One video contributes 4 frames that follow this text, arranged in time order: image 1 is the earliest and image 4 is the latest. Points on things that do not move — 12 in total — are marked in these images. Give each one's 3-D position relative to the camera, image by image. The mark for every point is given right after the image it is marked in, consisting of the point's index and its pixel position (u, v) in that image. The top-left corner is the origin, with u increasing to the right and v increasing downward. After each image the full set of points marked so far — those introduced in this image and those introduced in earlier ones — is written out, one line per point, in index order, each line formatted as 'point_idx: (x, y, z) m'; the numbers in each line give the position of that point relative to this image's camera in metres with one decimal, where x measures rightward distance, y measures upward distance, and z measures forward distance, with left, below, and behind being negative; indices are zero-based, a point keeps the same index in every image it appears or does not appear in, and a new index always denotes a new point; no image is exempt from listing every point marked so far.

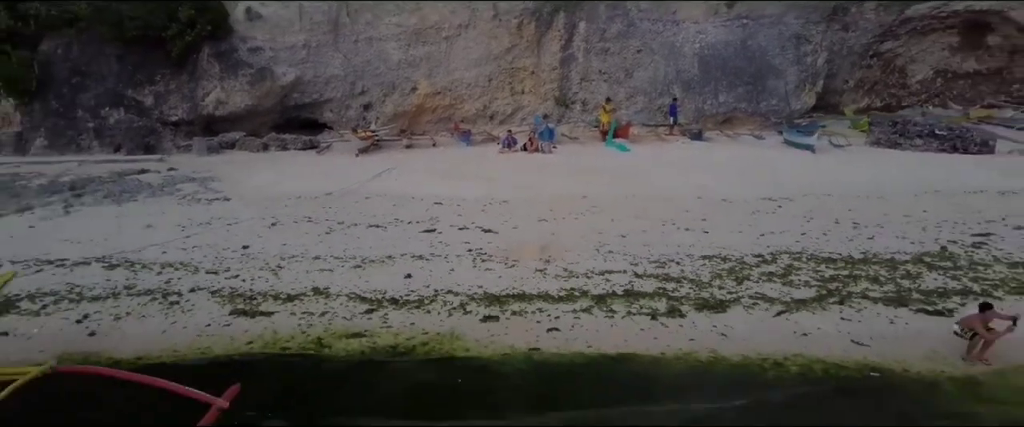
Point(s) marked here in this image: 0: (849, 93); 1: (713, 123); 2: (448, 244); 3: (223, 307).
0: (+30.8, +11.0, +17.6) m
1: (+16.3, +7.4, +15.5) m
2: (-2.3, -1.2, +7.0) m
3: (-8.6, -2.7, +5.7) m
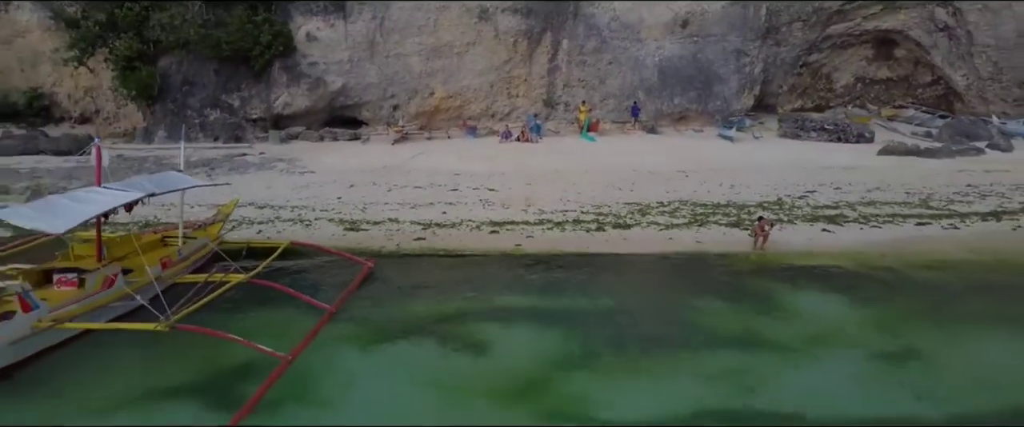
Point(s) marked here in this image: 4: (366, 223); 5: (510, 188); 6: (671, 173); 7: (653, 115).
0: (+30.5, +13.2, +21.7) m
1: (+16.0, +9.5, +19.6) m
2: (-2.6, +0.9, +11.1) m
3: (-8.9, -0.7, +9.8) m
4: (-7.5, -0.5, +9.9) m
5: (-0.2, +1.5, +11.6) m
6: (+10.3, +2.6, +12.6) m
7: (+14.3, +10.0, +19.6) m
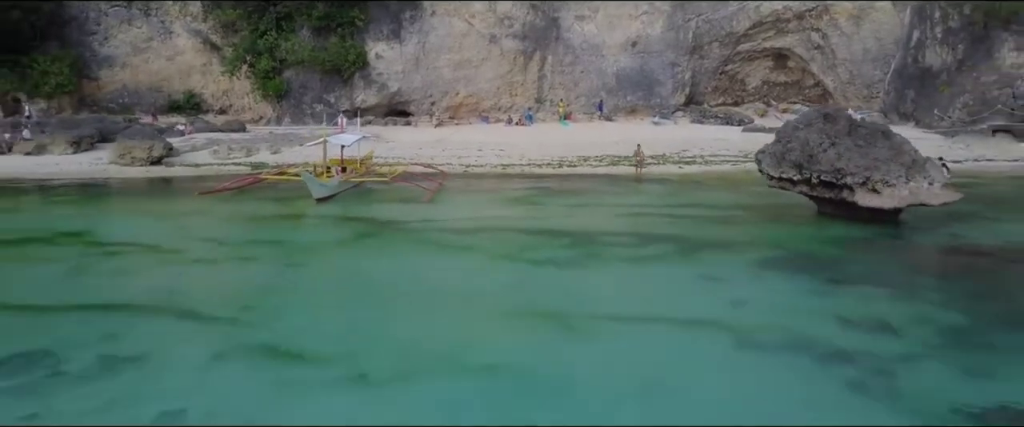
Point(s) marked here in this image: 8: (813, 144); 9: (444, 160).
0: (+30.5, +18.5, +30.1) m
1: (+16.0, +14.7, +28.0) m
2: (-2.5, +6.1, +19.6) m
3: (-8.8, +4.5, +18.2) m
4: (-7.4, +4.6, +18.4) m
5: (0.0, +6.6, +20.0) m
6: (+10.4, +7.7, +21.1) m
7: (+14.4, +15.2, +28.0) m
8: (+17.7, +4.0, +11.4) m
9: (-6.6, +4.9, +18.6) m
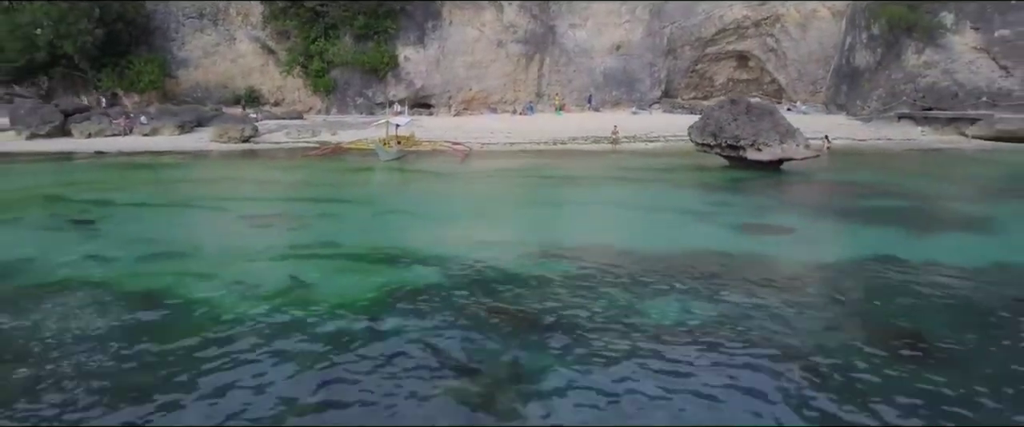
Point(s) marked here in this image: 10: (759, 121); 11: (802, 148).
0: (+31.2, +22.6, +35.6) m
1: (+16.7, +18.9, +33.5) m
2: (-1.8, +10.2, +25.1) m
3: (-8.2, +8.6, +23.7) m
4: (-6.8, +8.7, +23.9) m
5: (+0.6, +10.7, +25.5) m
6: (+11.0, +11.8, +26.5) m
7: (+15.0, +19.4, +33.5) m
8: (+18.3, +8.1, +16.8) m
9: (-6.0, +9.0, +24.1) m
10: (+21.0, +7.9, +16.5) m
11: (+24.3, +5.6, +16.2) m
